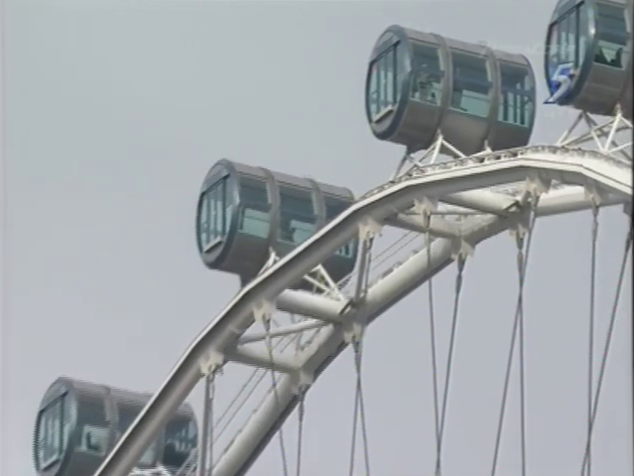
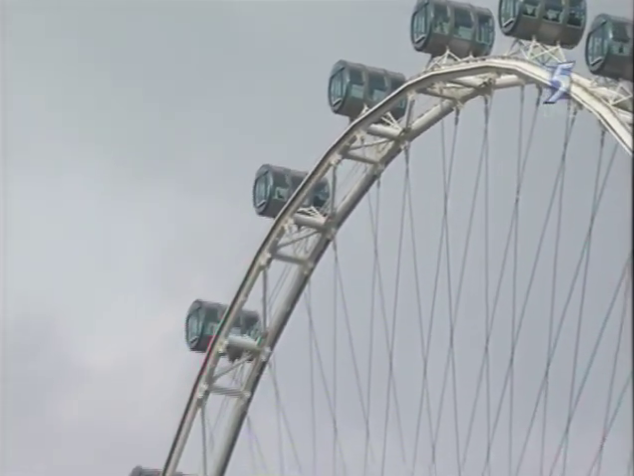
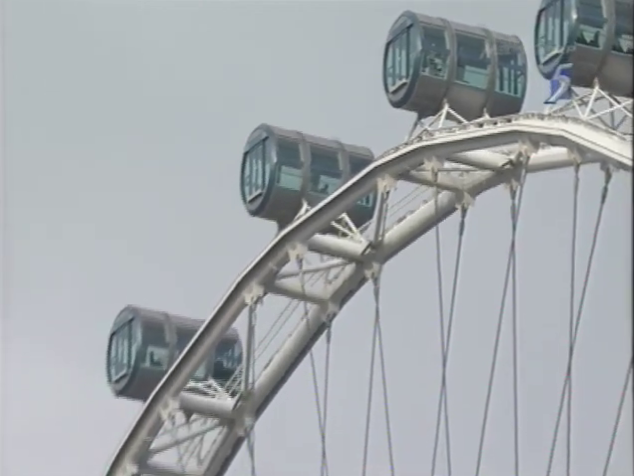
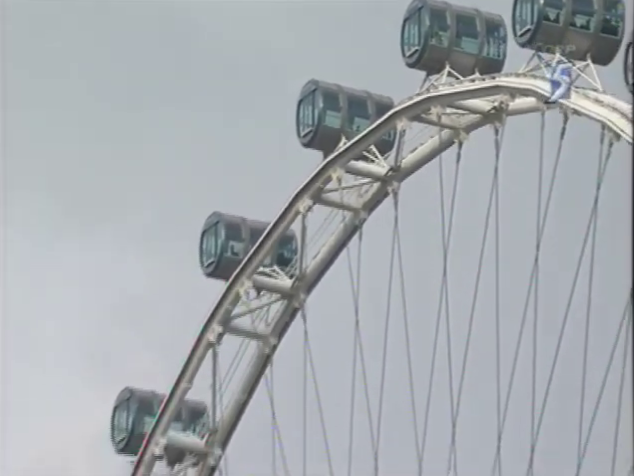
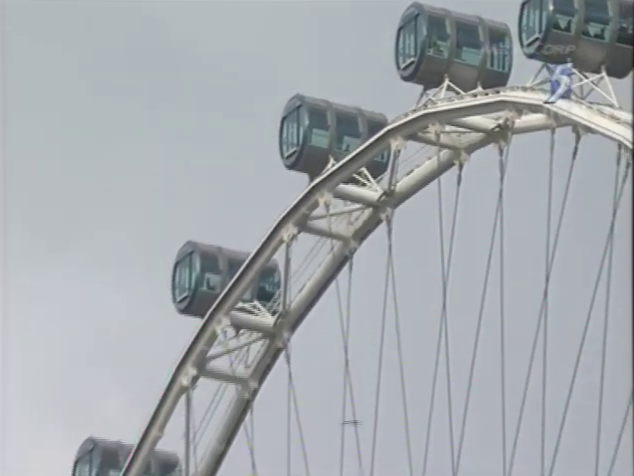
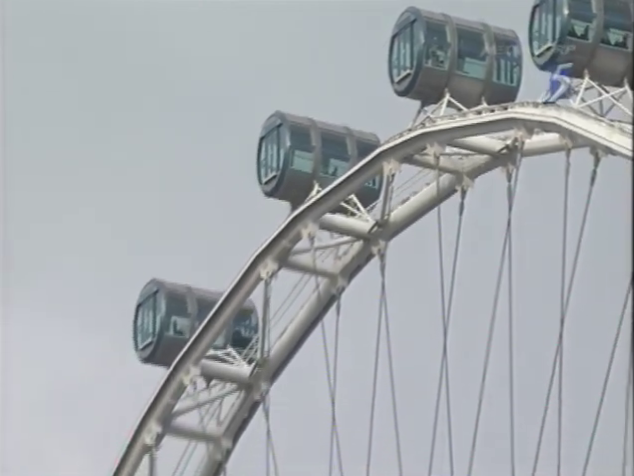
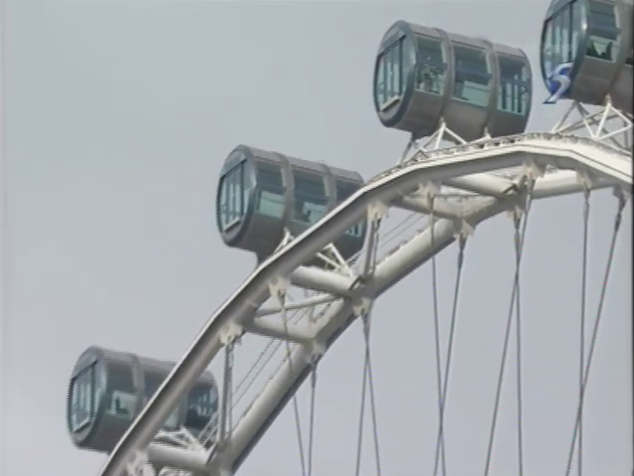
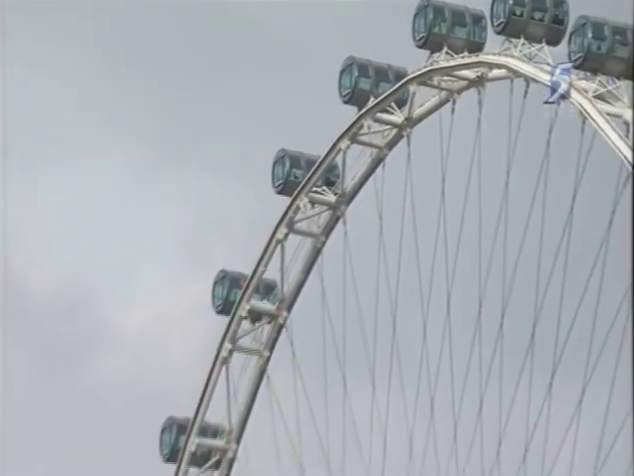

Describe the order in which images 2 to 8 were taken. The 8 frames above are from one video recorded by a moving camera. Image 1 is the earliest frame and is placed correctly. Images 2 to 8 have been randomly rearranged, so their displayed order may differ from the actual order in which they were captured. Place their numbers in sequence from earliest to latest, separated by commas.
7, 3, 6, 5, 4, 2, 8
